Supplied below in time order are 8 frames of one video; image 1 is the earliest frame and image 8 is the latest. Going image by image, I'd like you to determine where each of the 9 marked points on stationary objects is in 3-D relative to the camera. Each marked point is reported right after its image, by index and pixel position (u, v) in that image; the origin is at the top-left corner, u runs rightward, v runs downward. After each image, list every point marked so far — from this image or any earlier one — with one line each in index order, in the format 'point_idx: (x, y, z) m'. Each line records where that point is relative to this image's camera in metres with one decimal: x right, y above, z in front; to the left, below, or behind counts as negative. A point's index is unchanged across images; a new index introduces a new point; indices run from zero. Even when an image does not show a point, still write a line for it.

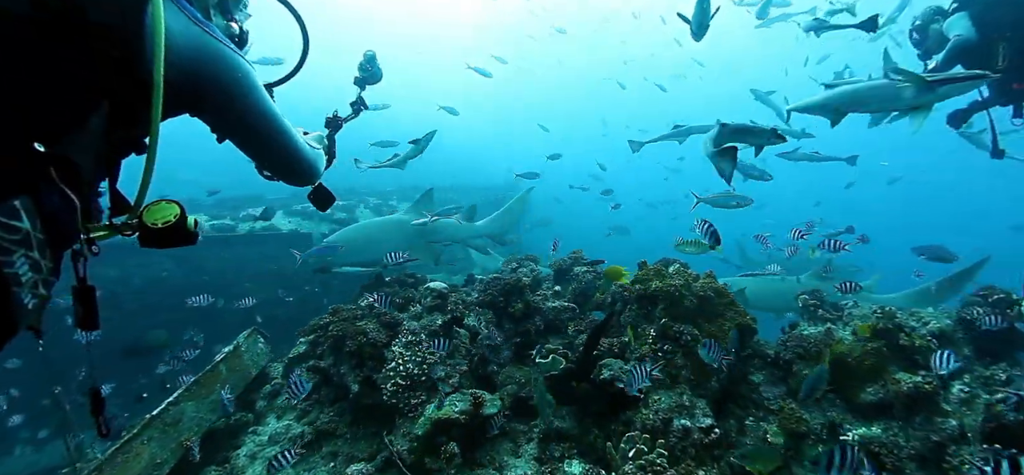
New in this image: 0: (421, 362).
0: (-1.2, -1.6, +6.9) m
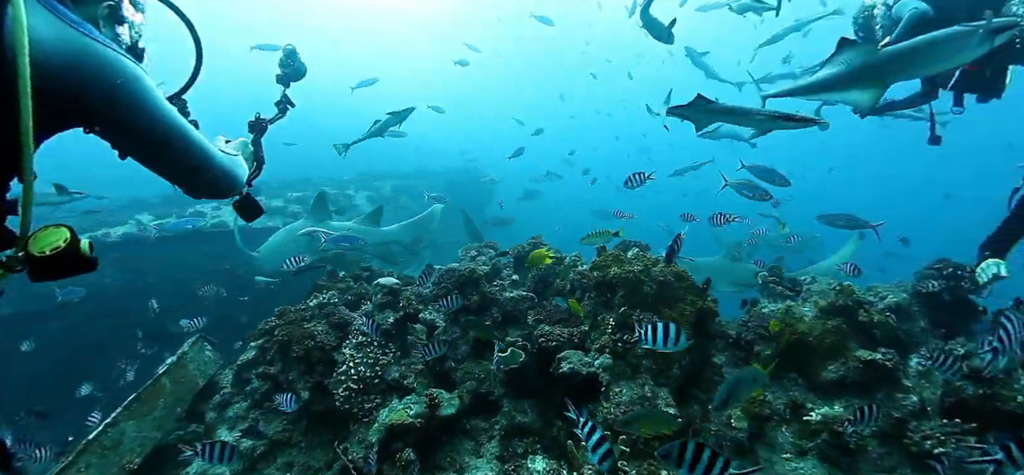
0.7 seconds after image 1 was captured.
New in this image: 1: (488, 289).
0: (-1.7, -1.6, +6.6) m
1: (-0.3, -0.7, +7.1) m
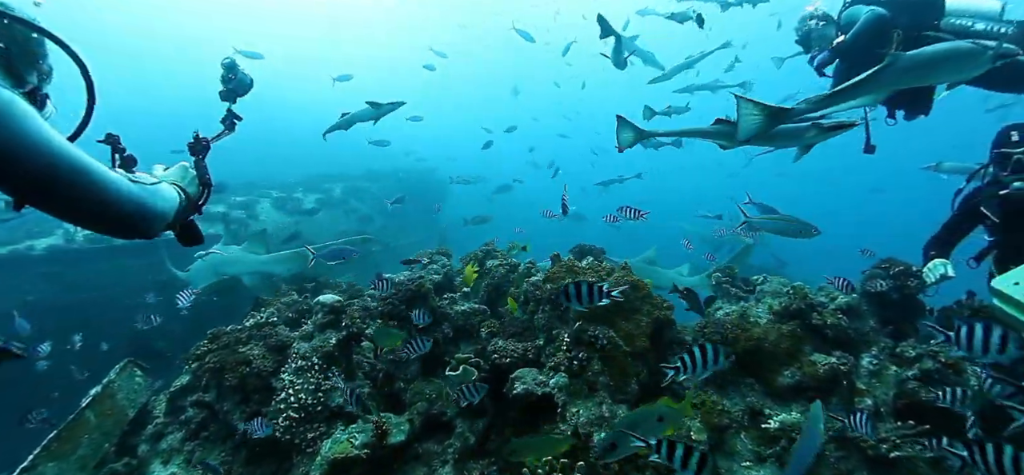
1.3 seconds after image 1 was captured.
0: (-2.3, -1.8, +6.1) m
1: (-1.0, -0.8, +6.8) m
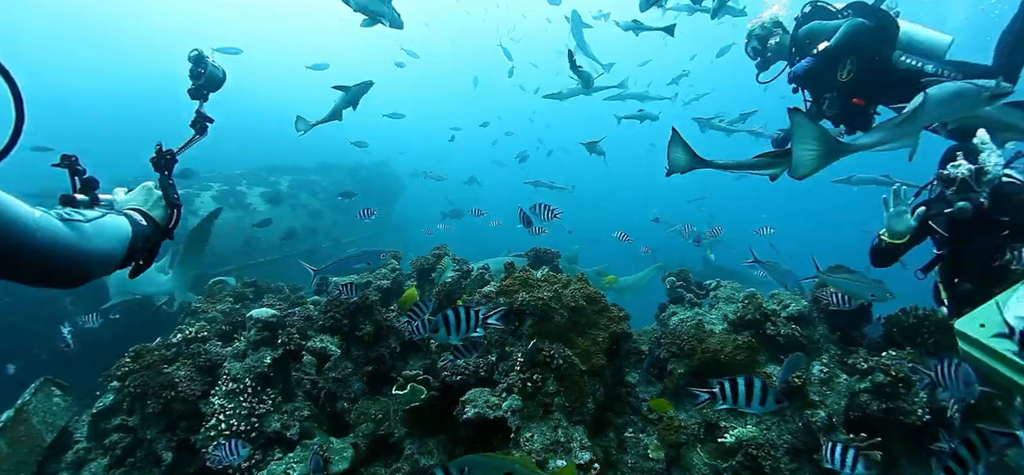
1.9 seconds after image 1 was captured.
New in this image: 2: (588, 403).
0: (-2.8, -1.9, +5.6) m
1: (-1.5, -0.9, +6.4) m
2: (+0.7, -1.5, +4.8) m
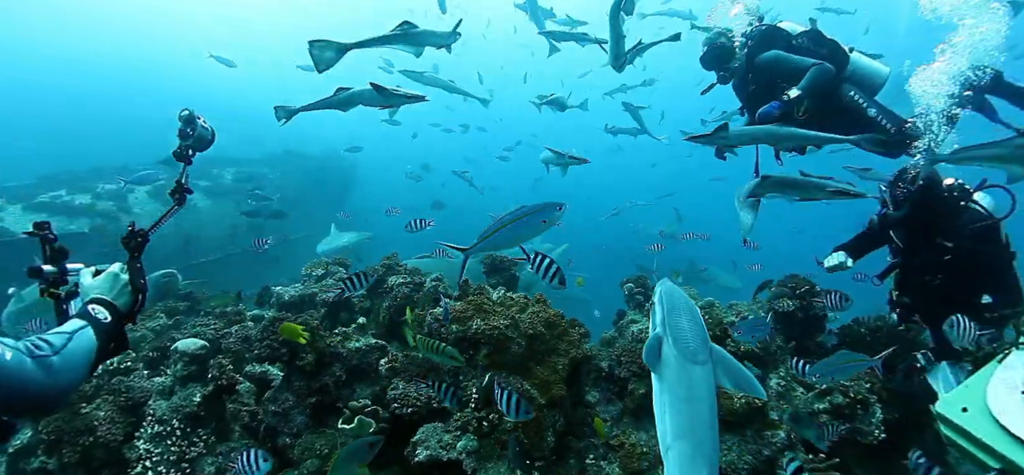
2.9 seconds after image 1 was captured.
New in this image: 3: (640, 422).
0: (-3.2, -2.1, +5.1) m
1: (-2.0, -1.2, +5.9) m
2: (+0.3, -1.7, +4.6) m
3: (+1.3, -1.9, +5.6) m
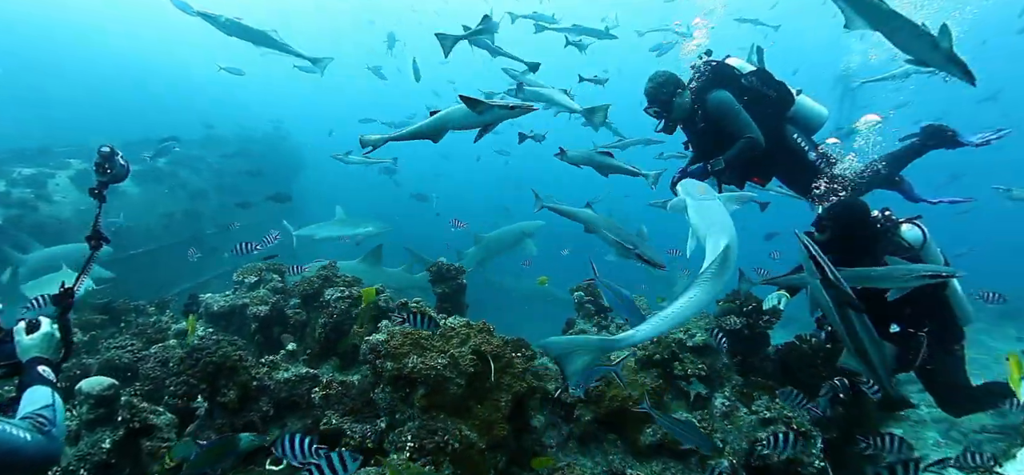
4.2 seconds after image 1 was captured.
0: (-3.7, -2.4, +4.6) m
1: (-2.7, -1.4, +5.5) m
2: (-0.2, -2.0, +4.3) m
3: (+0.8, -2.2, +5.4) m
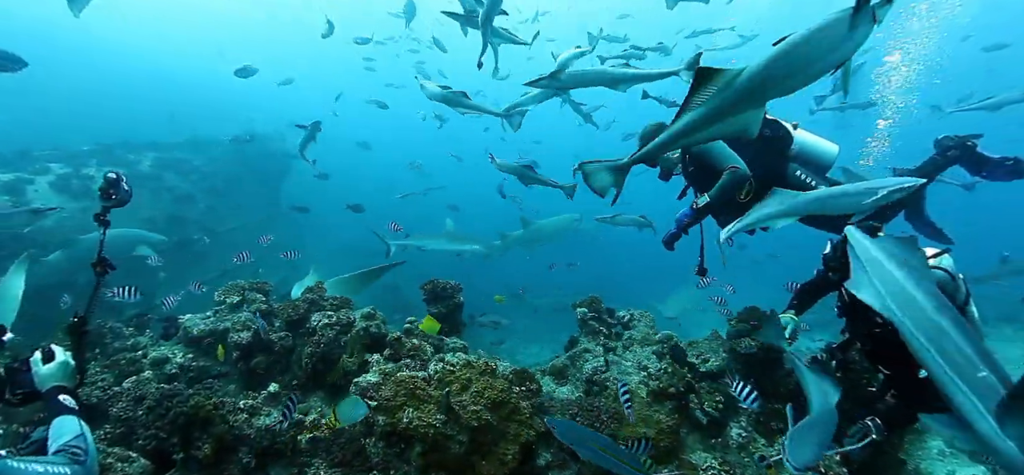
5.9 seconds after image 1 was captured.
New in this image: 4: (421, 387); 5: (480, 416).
0: (-3.7, -2.7, +4.1) m
1: (-2.6, -1.7, +5.0) m
2: (-0.1, -2.3, +3.9) m
3: (+0.8, -2.4, +5.0) m
4: (-0.8, -1.2, +4.4) m
5: (-0.3, -1.4, +4.2) m
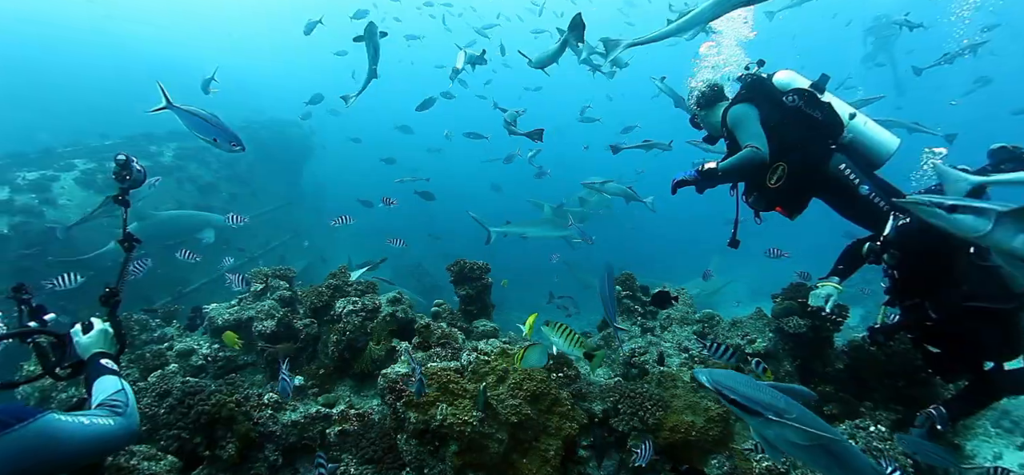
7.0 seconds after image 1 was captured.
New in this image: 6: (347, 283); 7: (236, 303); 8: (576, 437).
0: (-3.3, -2.7, +3.9) m
1: (-2.3, -1.6, +4.7) m
2: (+0.2, -2.1, +3.6) m
3: (+1.2, -2.2, +4.7) m
4: (-0.5, -1.0, +4.1) m
5: (0.0, -1.2, +3.9) m
6: (-2.4, -0.6, +7.5) m
7: (-4.4, -1.1, +8.4) m
8: (+0.5, -1.5, +4.1) m
